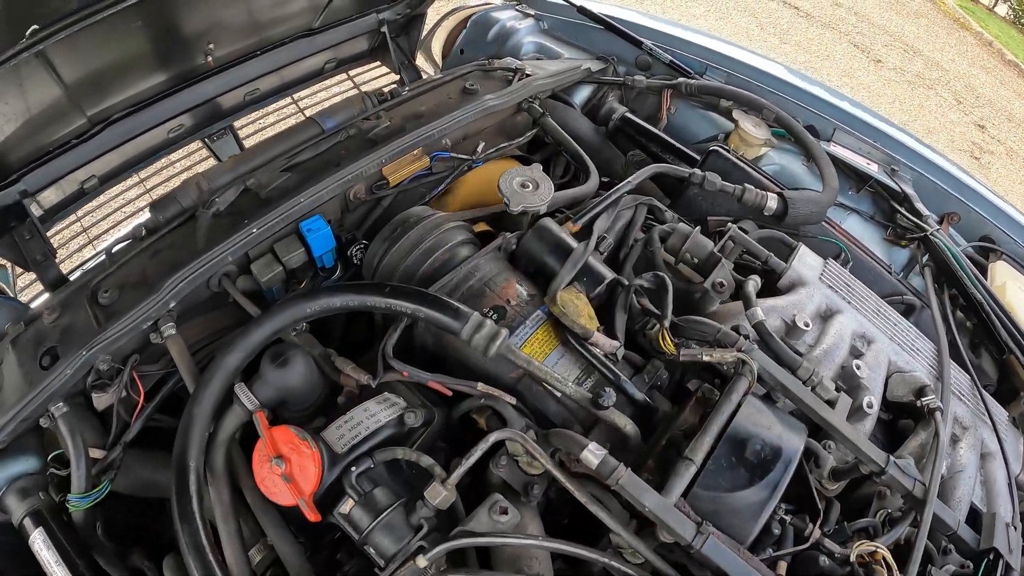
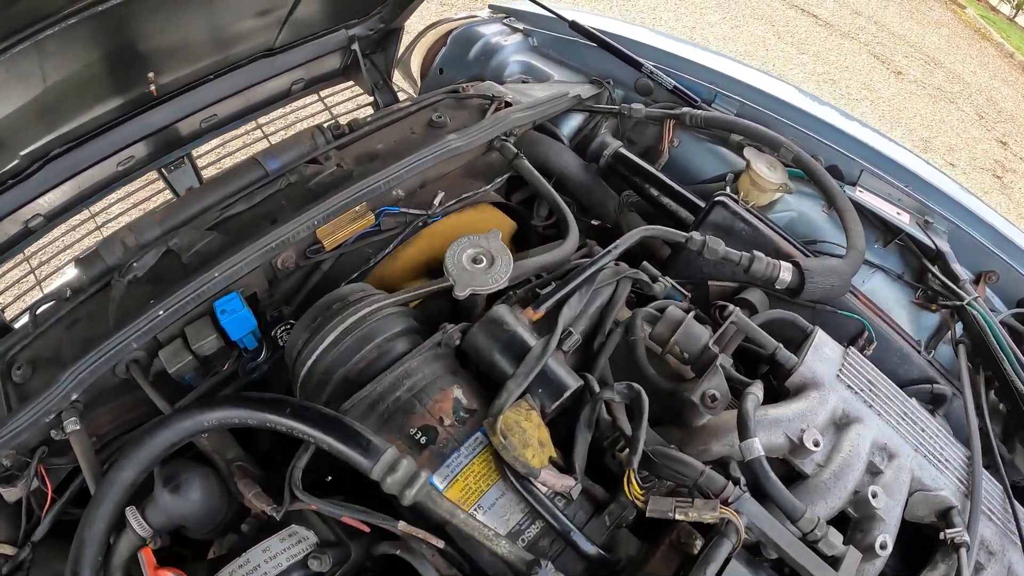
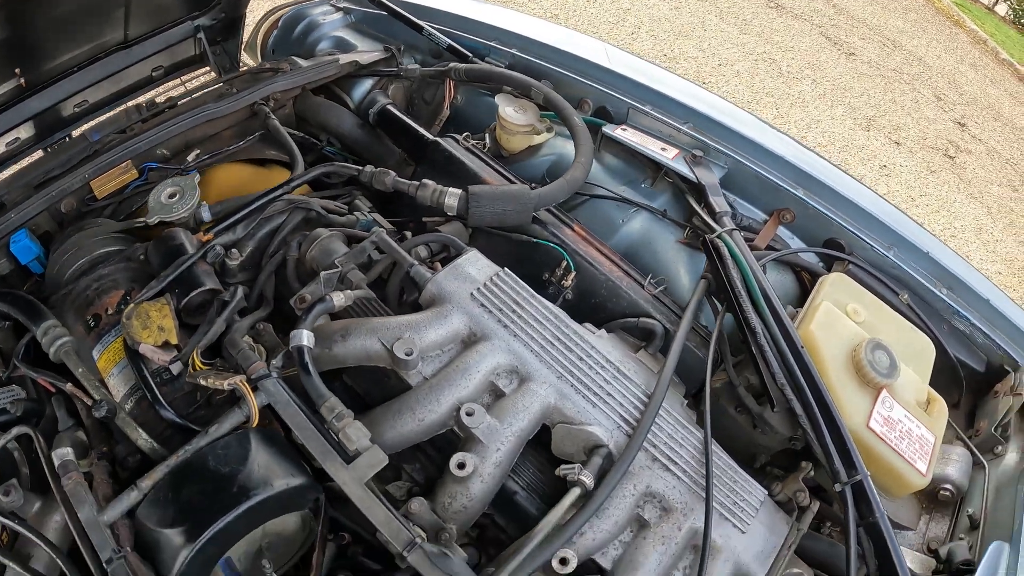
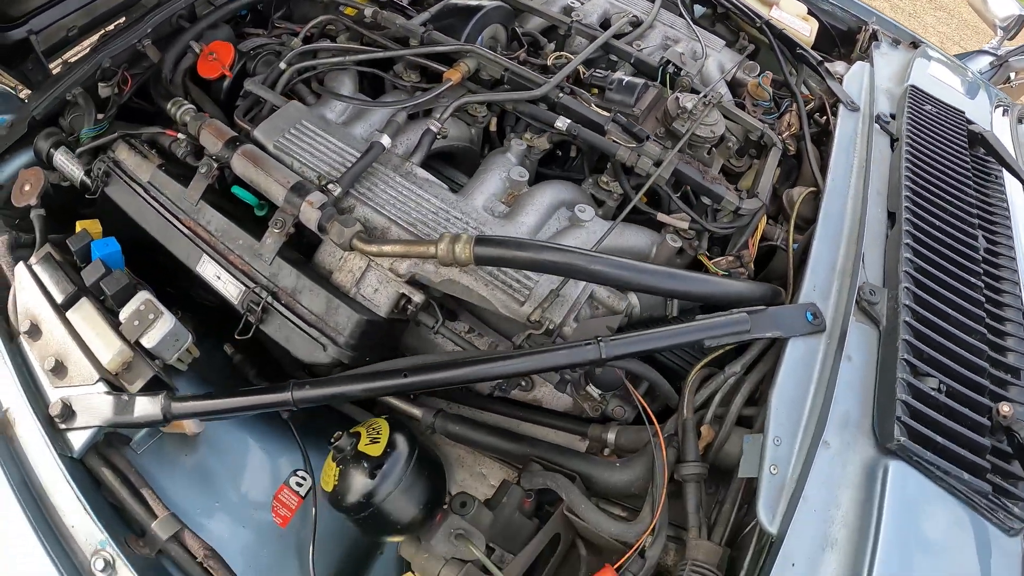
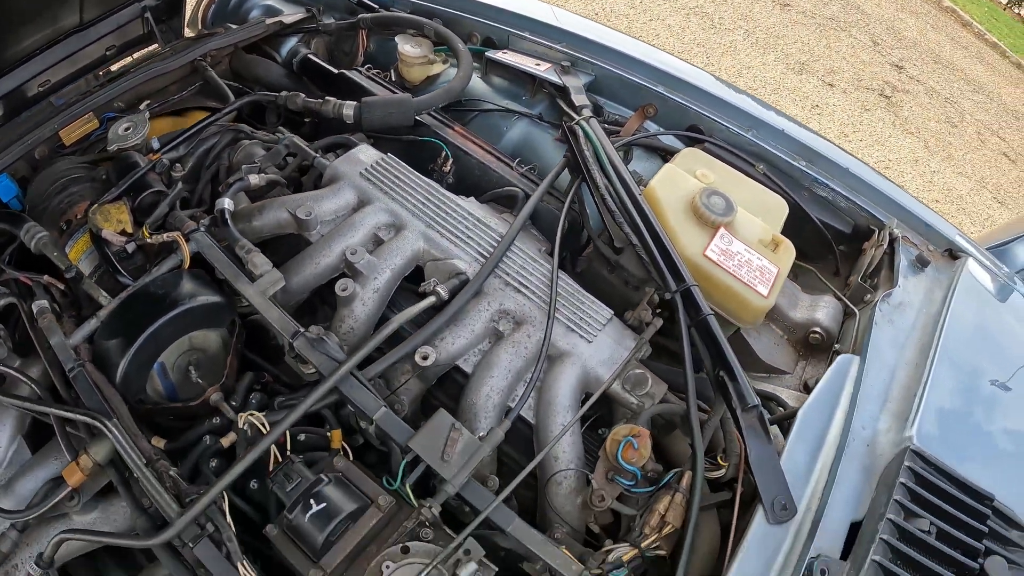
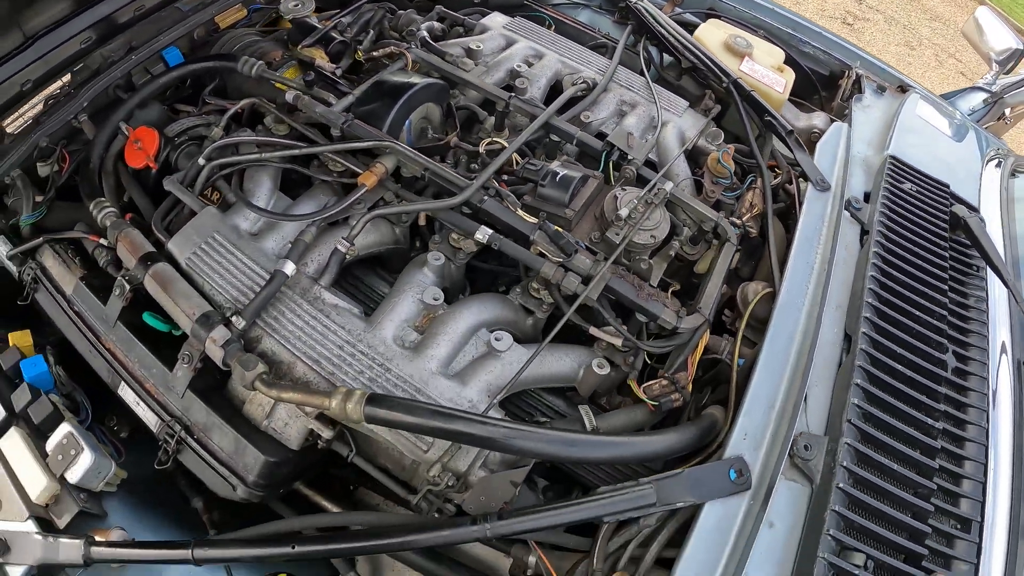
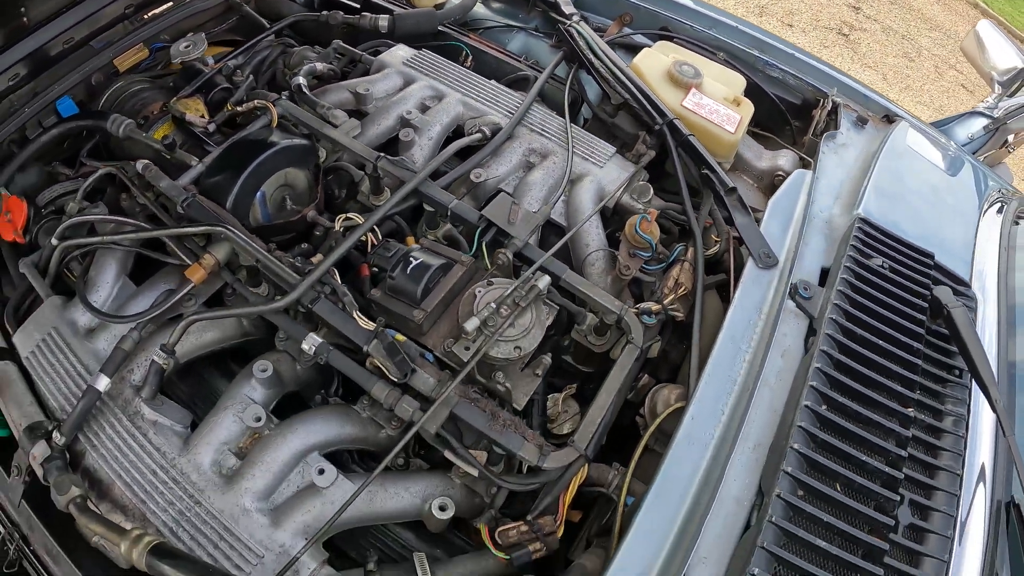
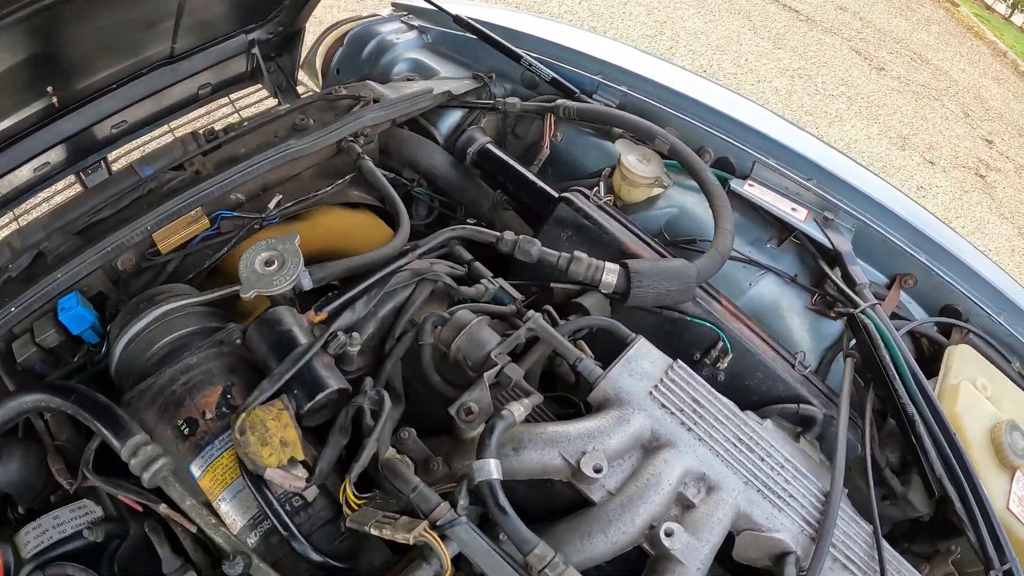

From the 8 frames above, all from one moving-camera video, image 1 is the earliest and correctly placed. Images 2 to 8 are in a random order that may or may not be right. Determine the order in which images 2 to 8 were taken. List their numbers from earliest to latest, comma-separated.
2, 8, 3, 5, 7, 6, 4
